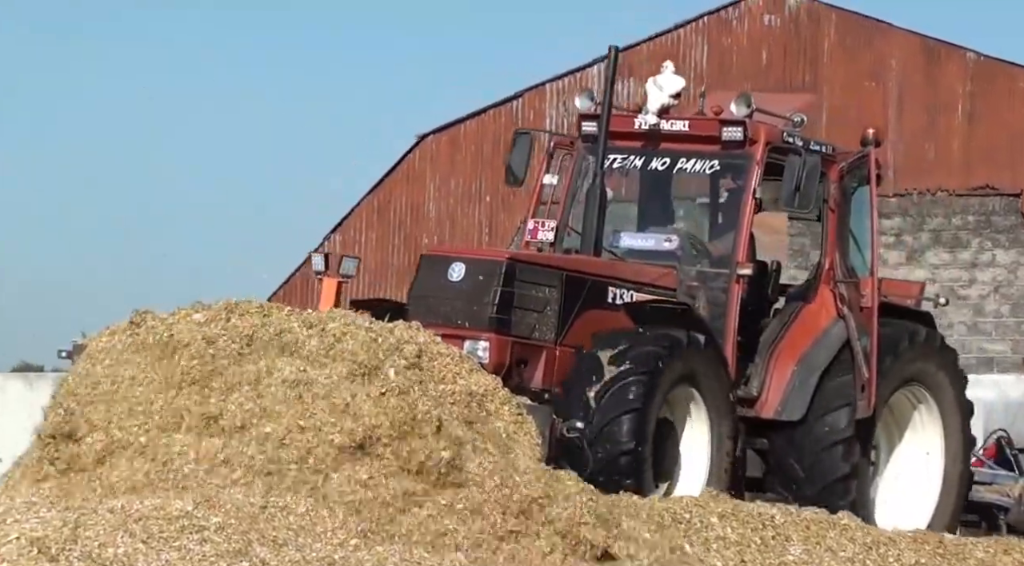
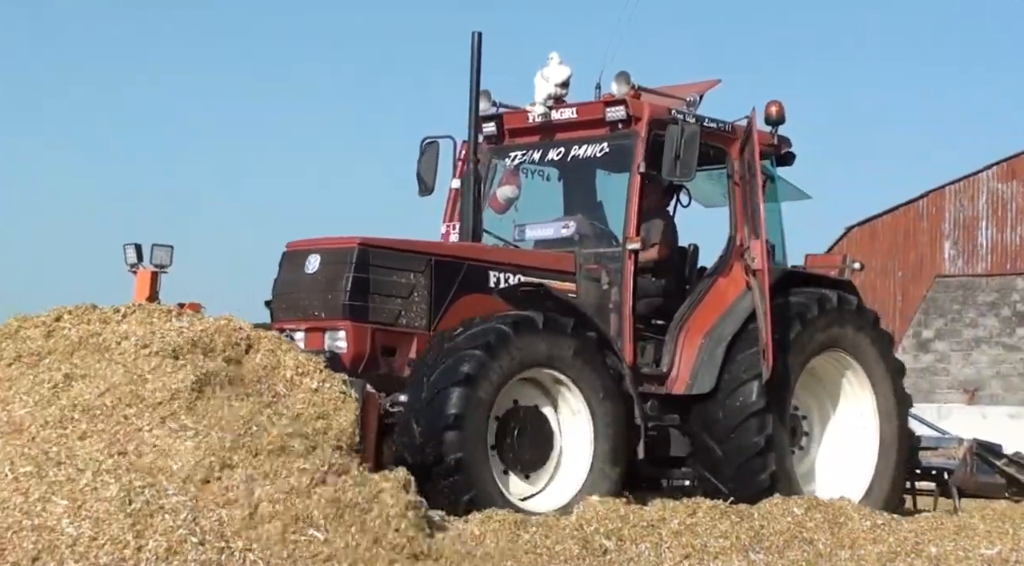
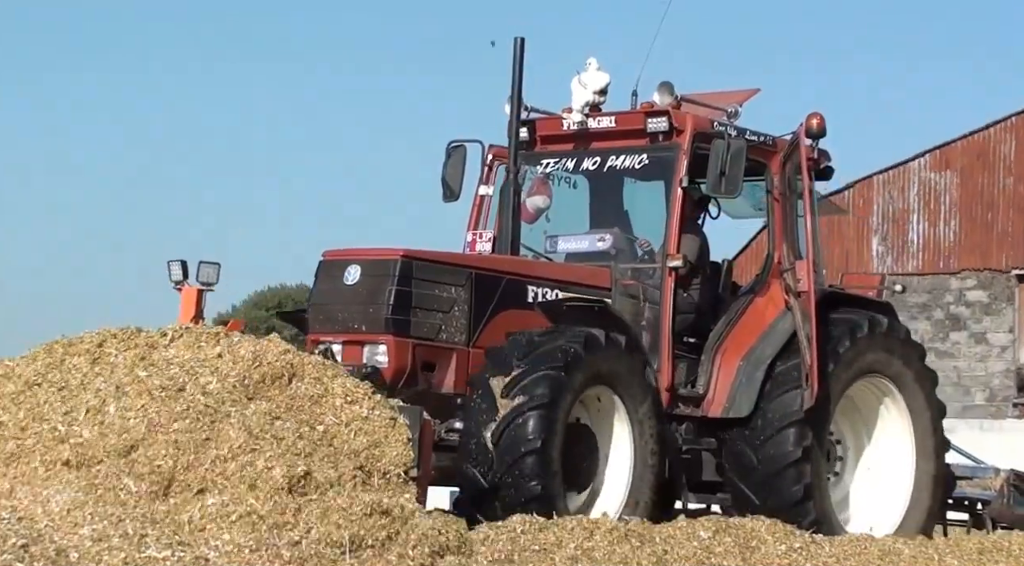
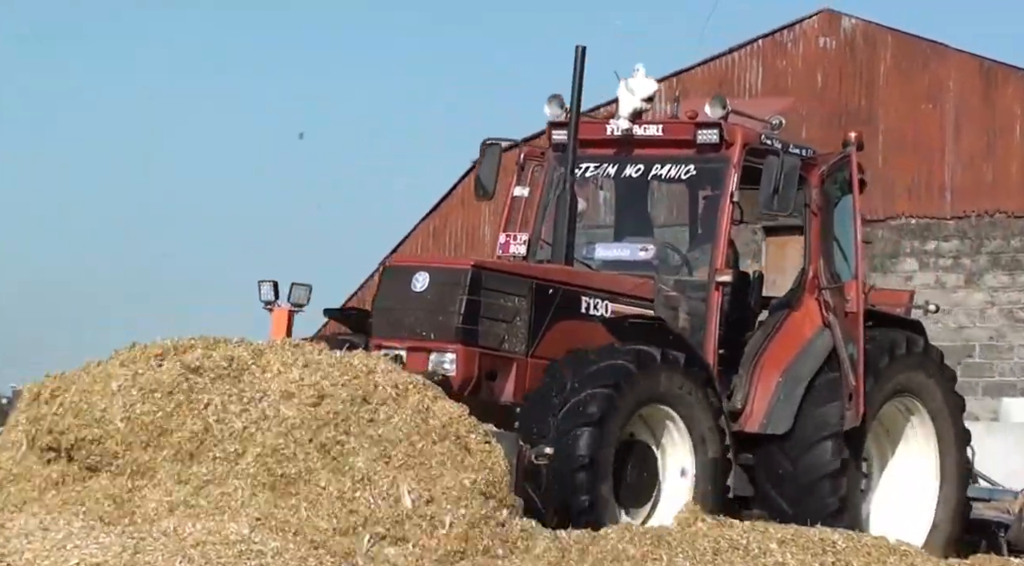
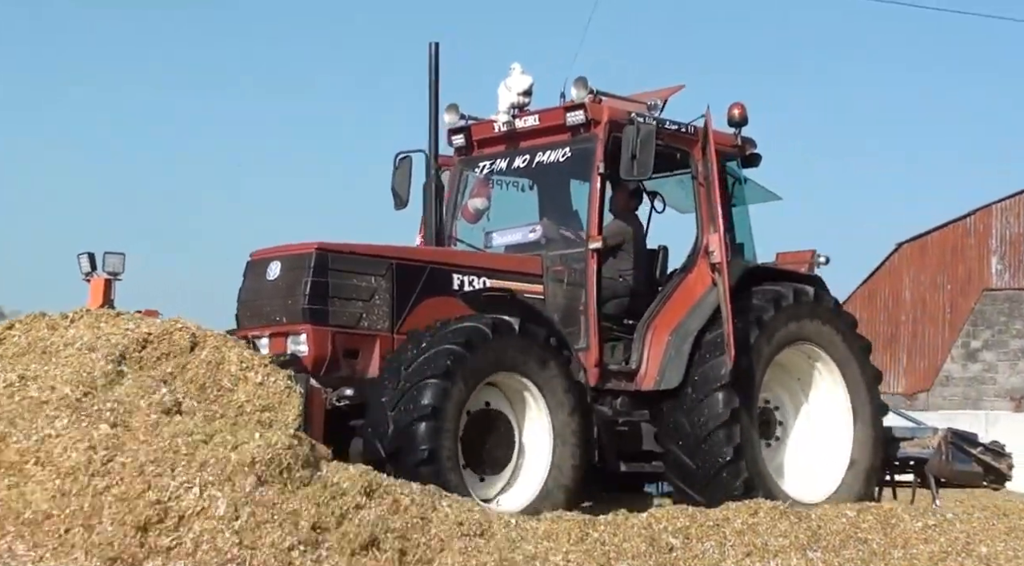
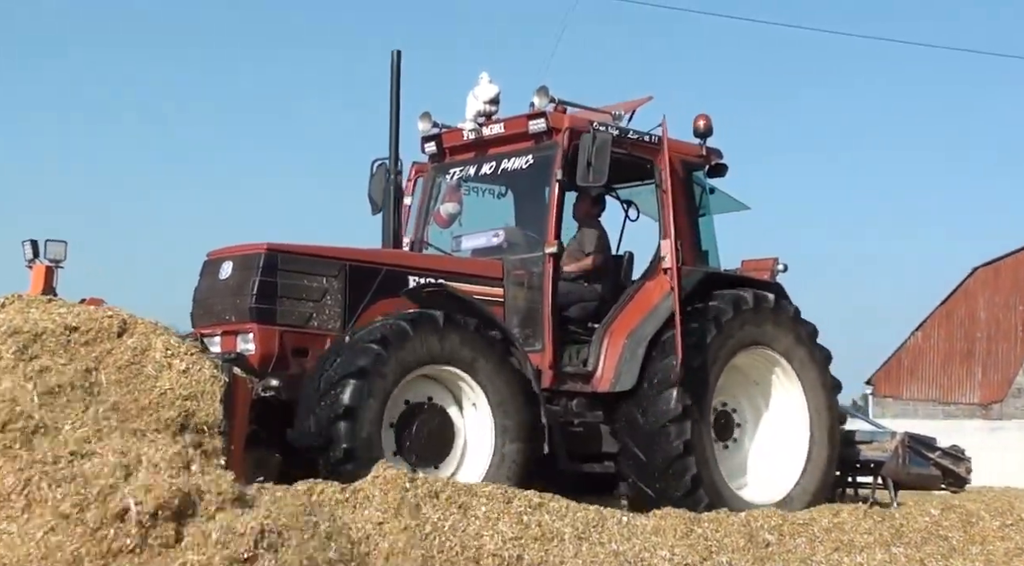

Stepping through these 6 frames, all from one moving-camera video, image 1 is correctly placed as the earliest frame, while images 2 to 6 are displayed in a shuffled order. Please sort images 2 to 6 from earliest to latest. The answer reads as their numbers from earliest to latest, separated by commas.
4, 3, 2, 5, 6
